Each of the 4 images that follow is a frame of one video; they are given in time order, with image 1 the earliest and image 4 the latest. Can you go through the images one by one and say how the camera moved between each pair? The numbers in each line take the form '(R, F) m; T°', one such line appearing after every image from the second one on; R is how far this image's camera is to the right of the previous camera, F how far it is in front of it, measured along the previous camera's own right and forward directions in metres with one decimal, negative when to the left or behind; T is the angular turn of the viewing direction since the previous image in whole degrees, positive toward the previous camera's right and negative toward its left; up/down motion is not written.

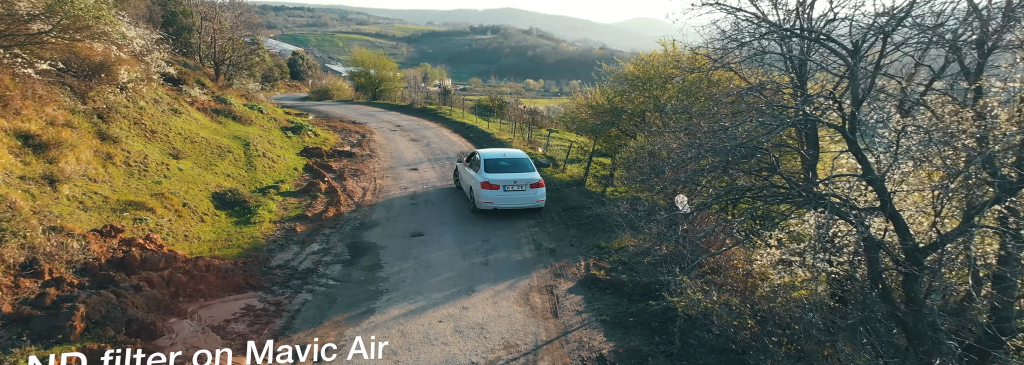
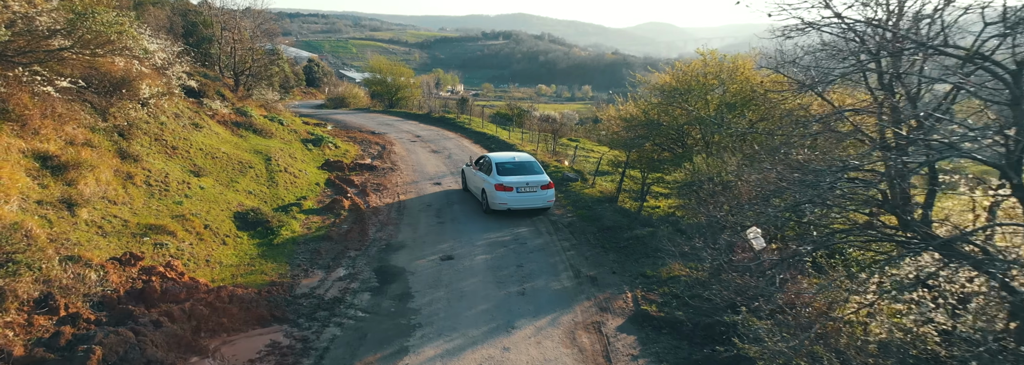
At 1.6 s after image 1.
(-0.4, +0.5) m; -2°
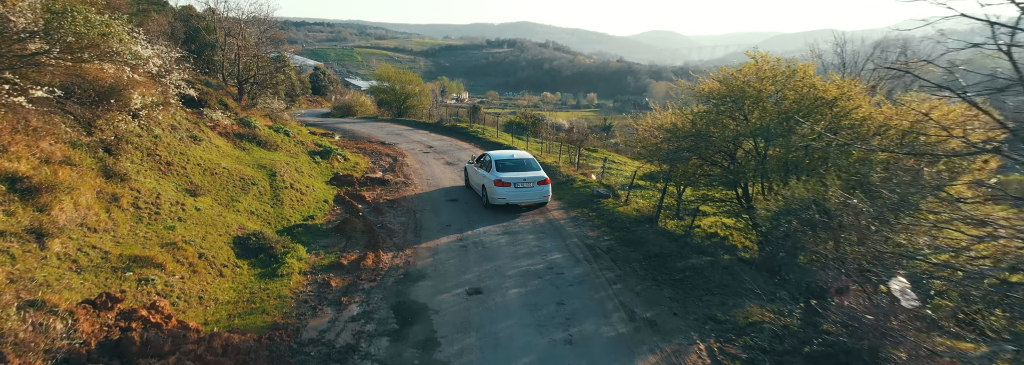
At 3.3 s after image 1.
(-0.5, +1.0) m; -1°
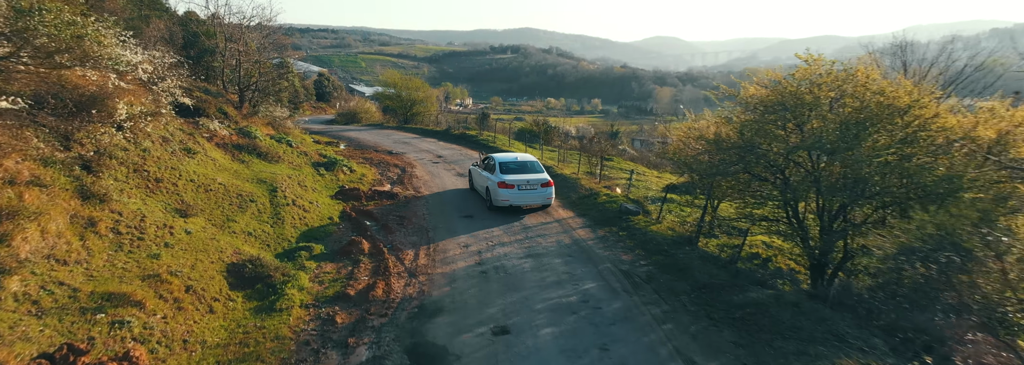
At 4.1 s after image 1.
(-0.4, +0.9) m; 0°
